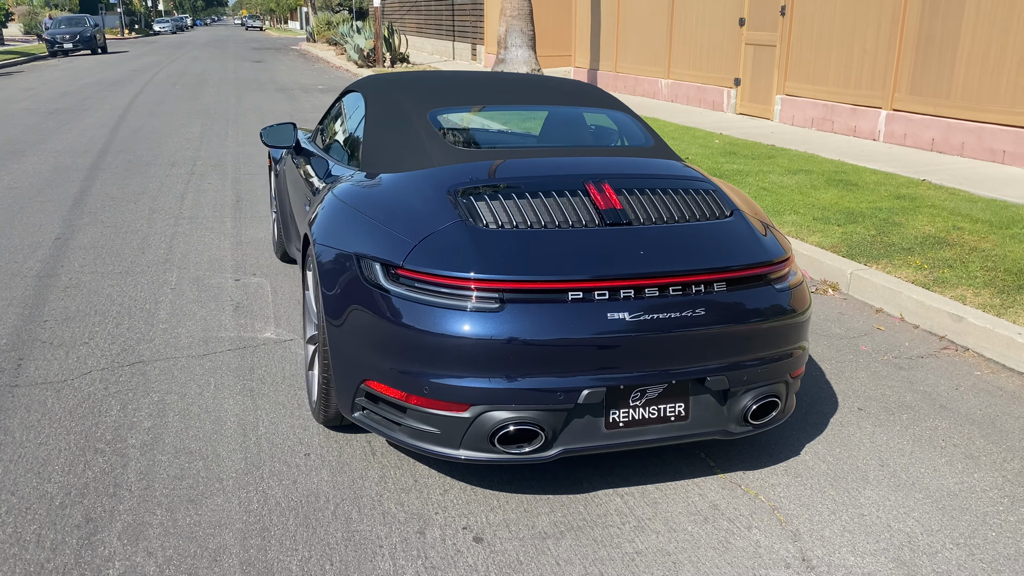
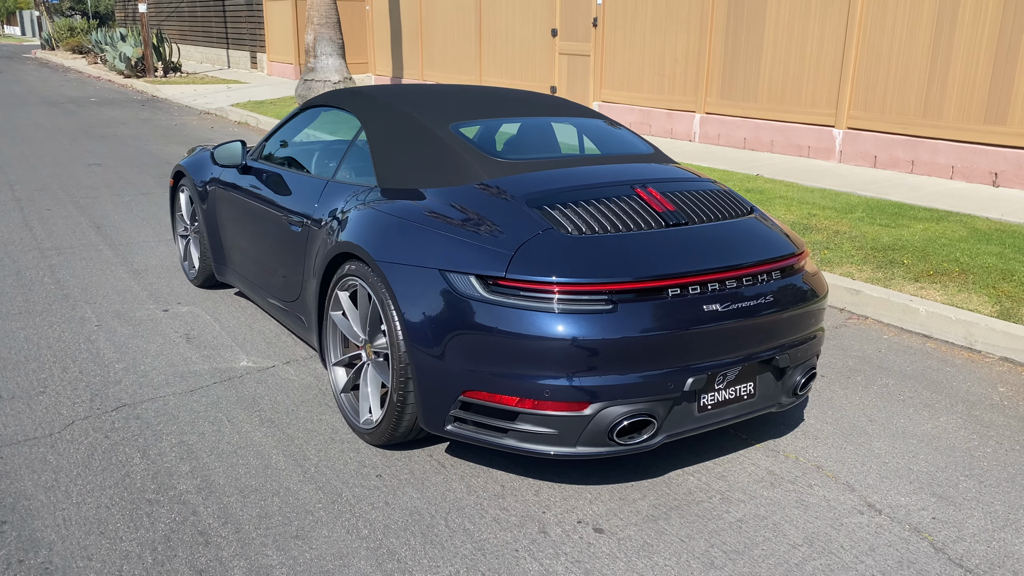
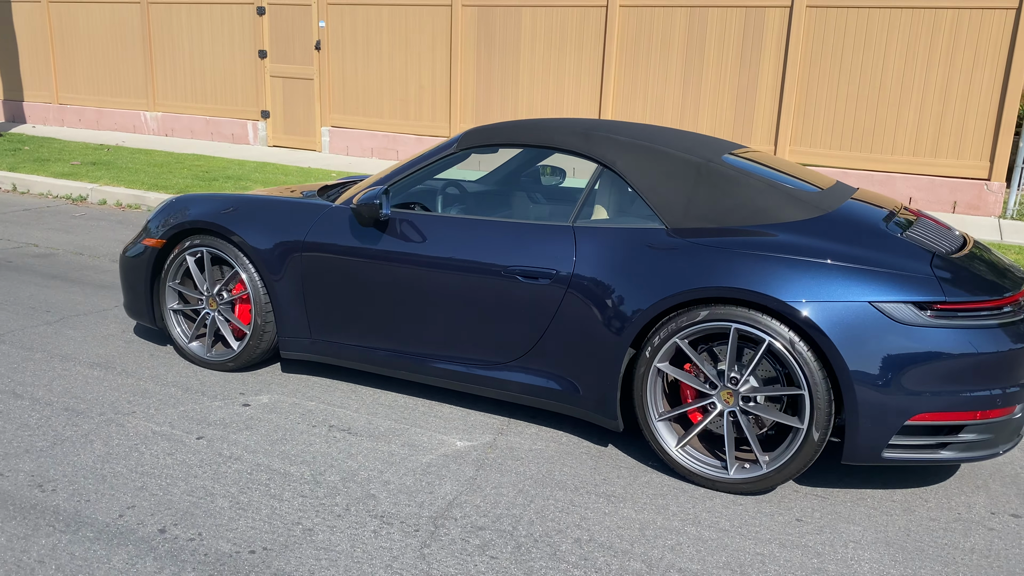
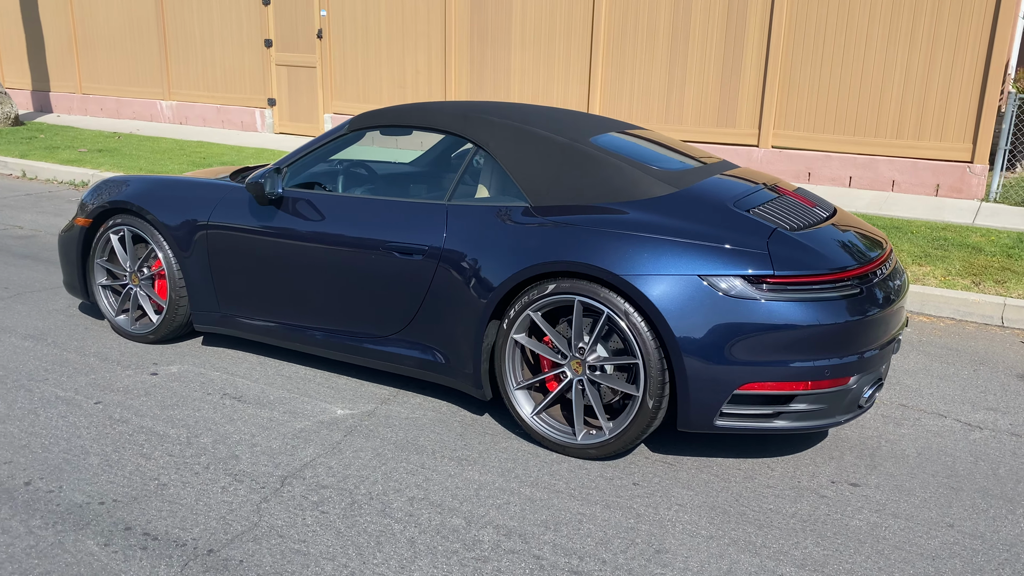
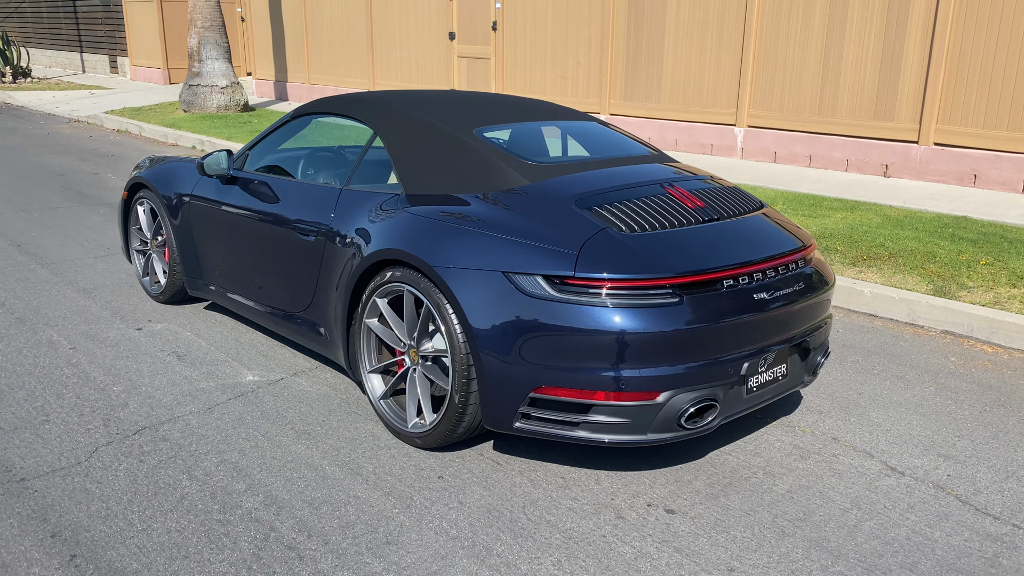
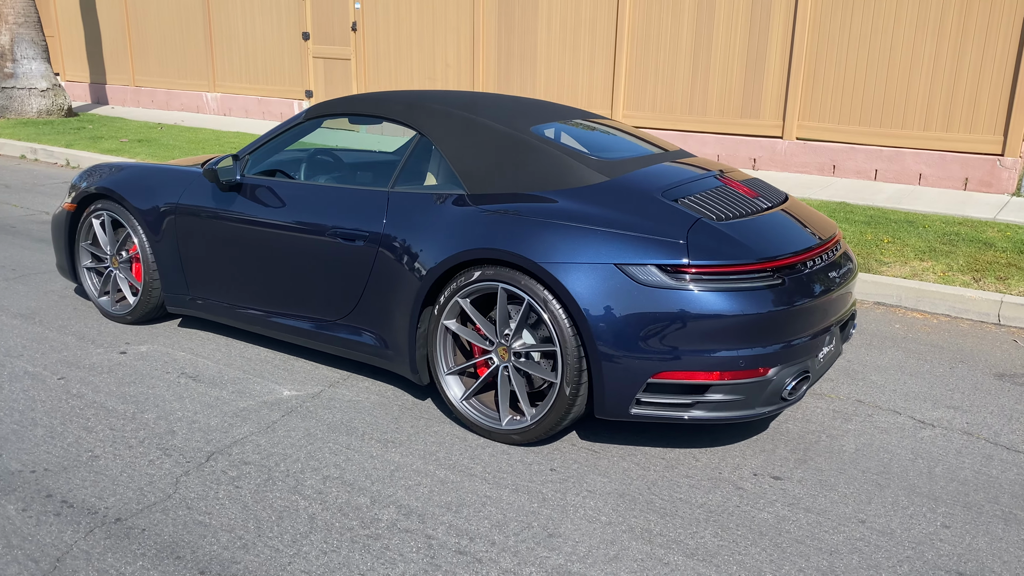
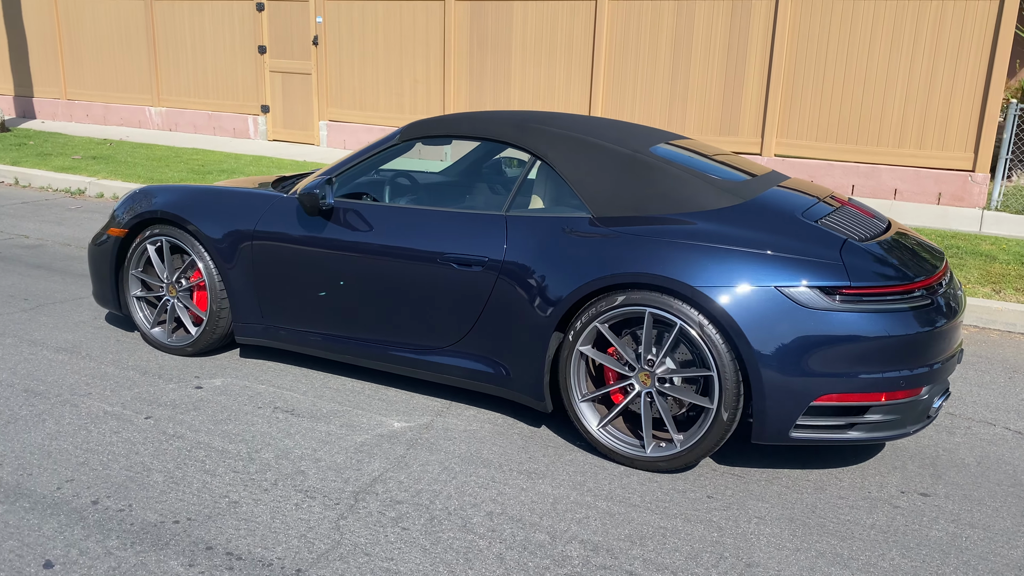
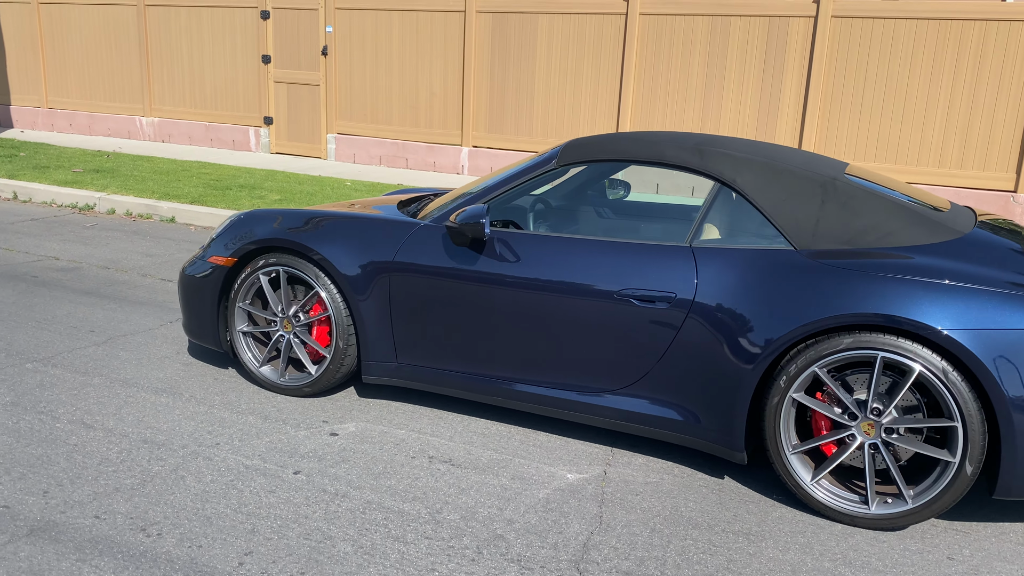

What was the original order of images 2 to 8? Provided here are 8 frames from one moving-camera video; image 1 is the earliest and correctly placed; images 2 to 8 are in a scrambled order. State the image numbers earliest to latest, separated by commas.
2, 5, 6, 4, 7, 3, 8
